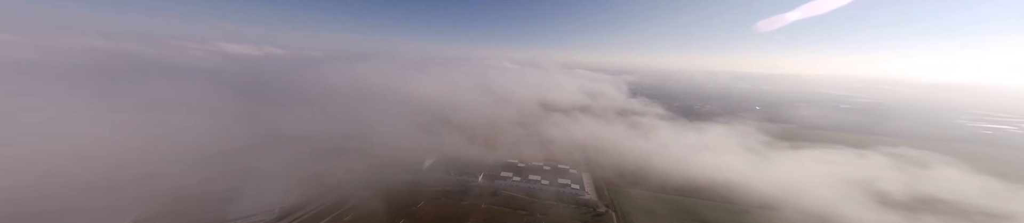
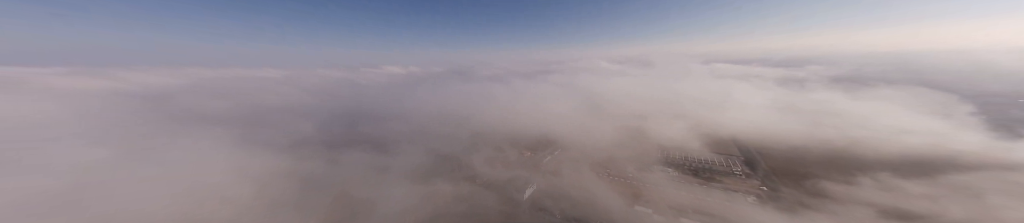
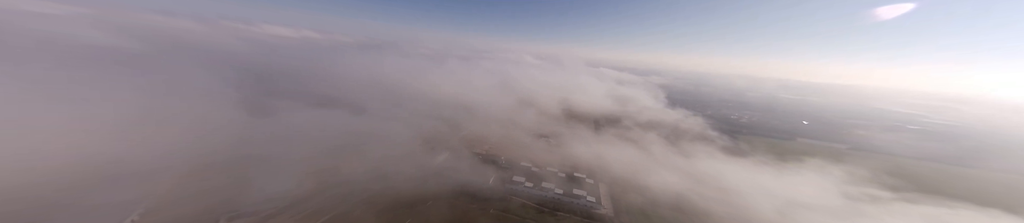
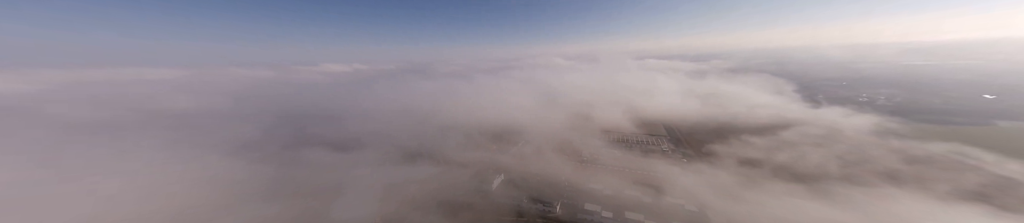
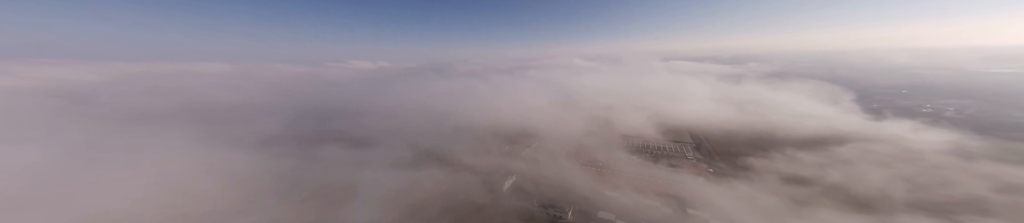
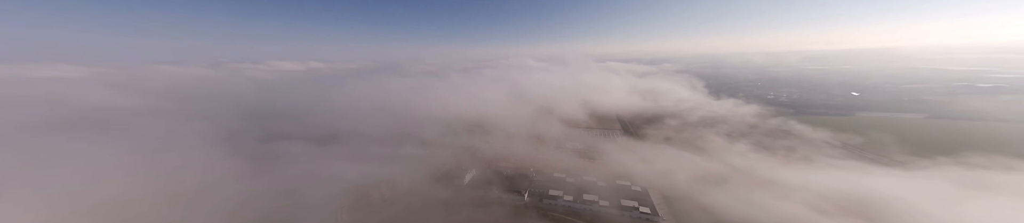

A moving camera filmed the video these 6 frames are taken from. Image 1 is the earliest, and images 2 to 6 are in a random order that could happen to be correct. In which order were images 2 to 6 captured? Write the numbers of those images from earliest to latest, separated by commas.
3, 6, 4, 5, 2
